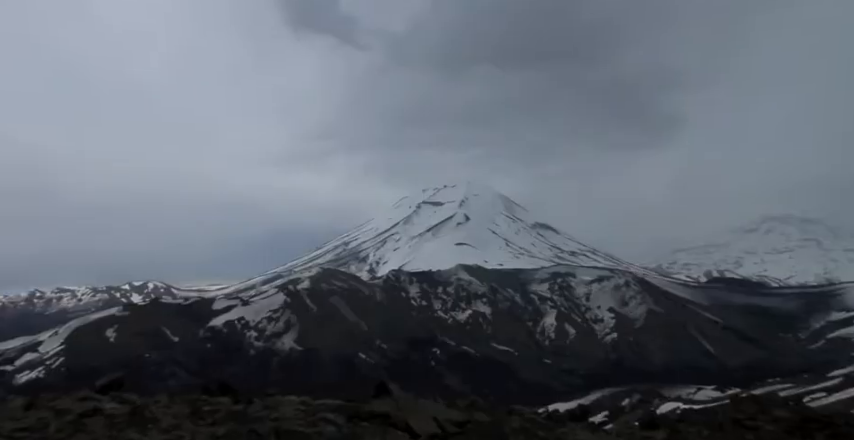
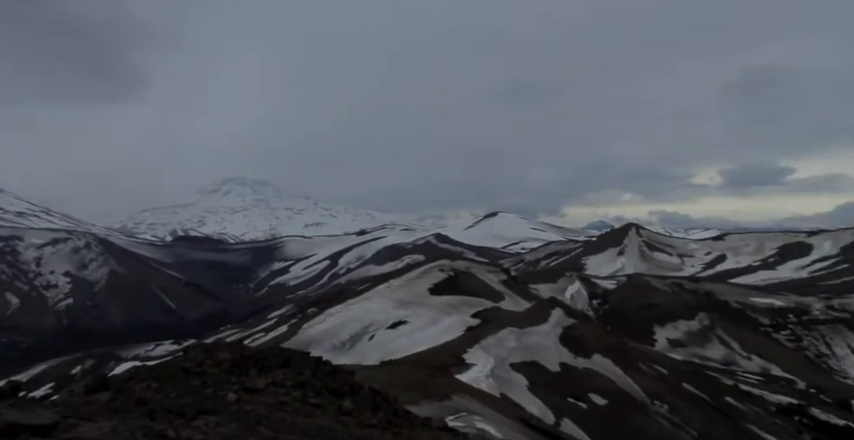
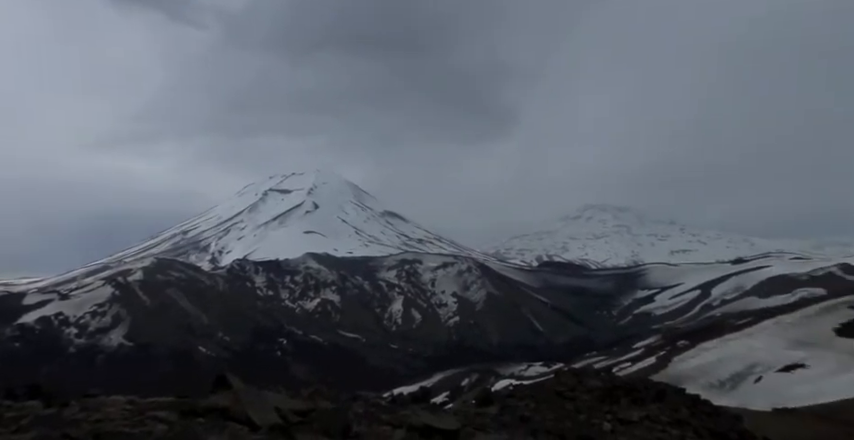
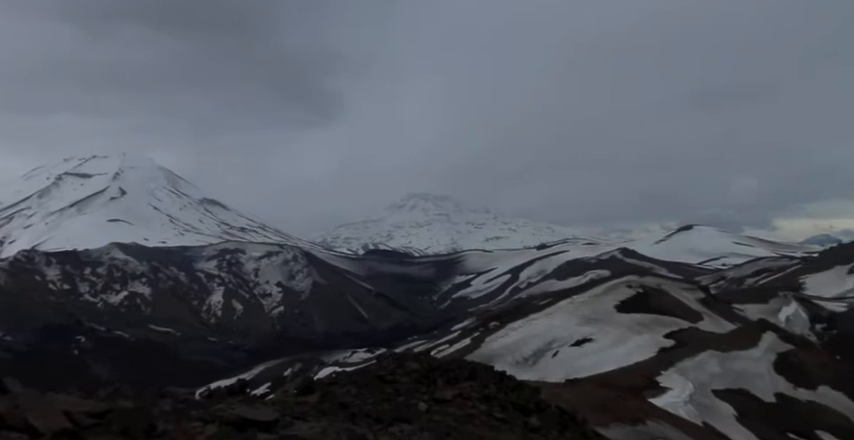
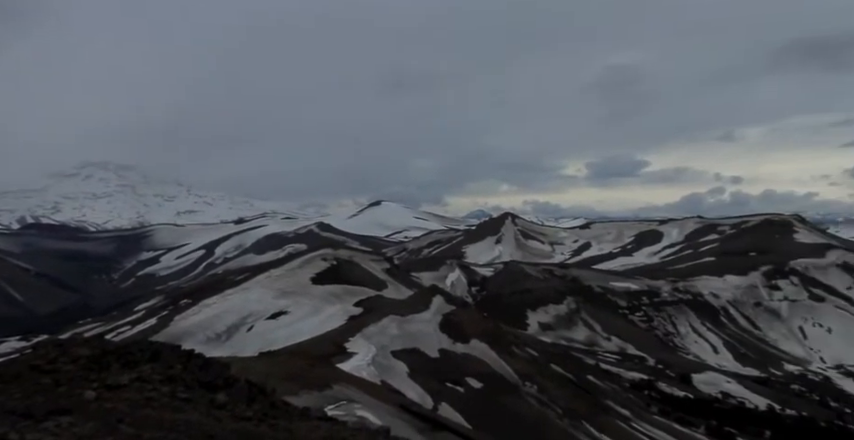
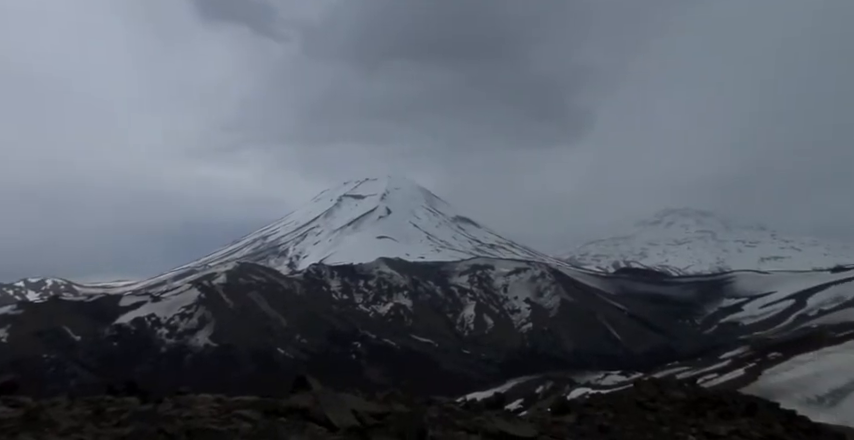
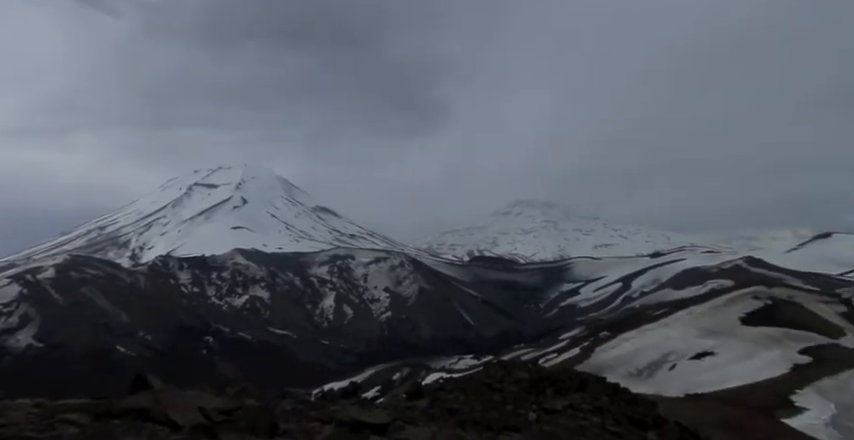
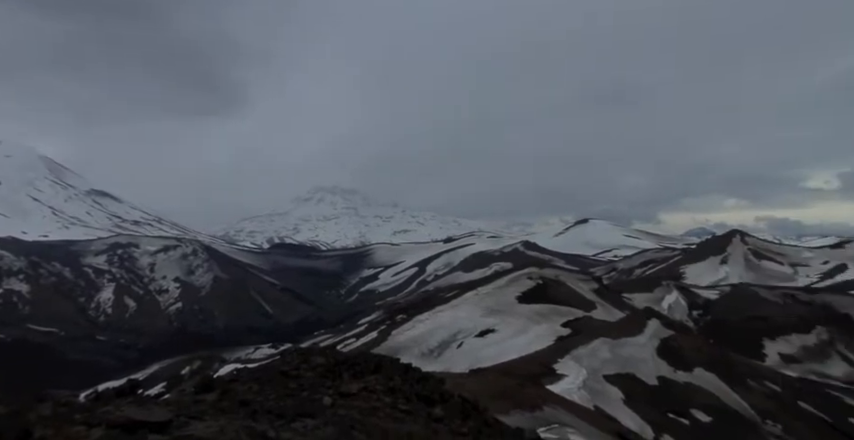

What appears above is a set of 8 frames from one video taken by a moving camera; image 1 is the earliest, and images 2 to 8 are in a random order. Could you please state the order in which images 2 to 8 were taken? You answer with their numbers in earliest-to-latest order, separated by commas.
6, 3, 7, 4, 8, 2, 5
